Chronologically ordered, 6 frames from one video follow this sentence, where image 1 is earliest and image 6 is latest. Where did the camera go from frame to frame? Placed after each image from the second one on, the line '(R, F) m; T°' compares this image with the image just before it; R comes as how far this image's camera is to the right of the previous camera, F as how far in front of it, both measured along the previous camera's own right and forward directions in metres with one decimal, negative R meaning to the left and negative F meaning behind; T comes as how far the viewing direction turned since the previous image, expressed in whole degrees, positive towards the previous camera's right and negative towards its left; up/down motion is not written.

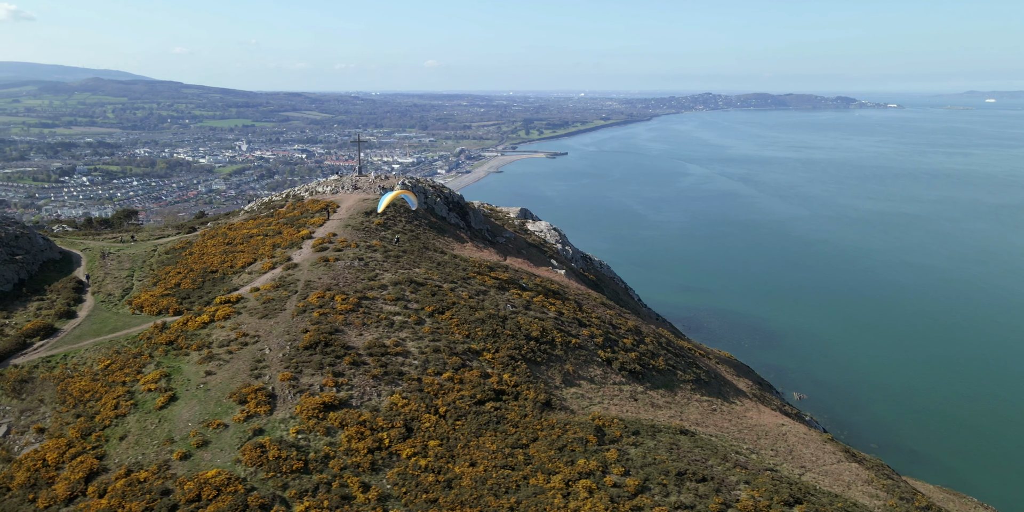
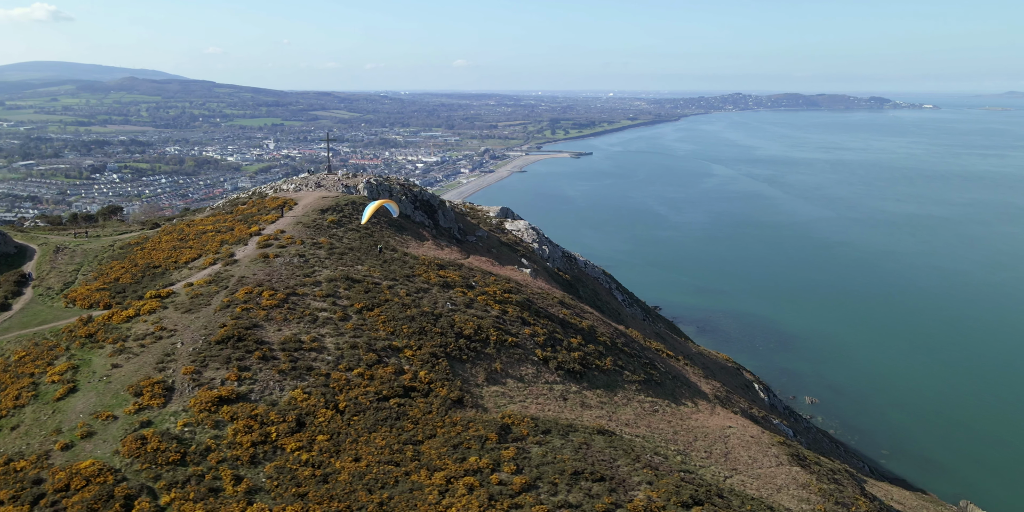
(+2.6, 0.0) m; -2°
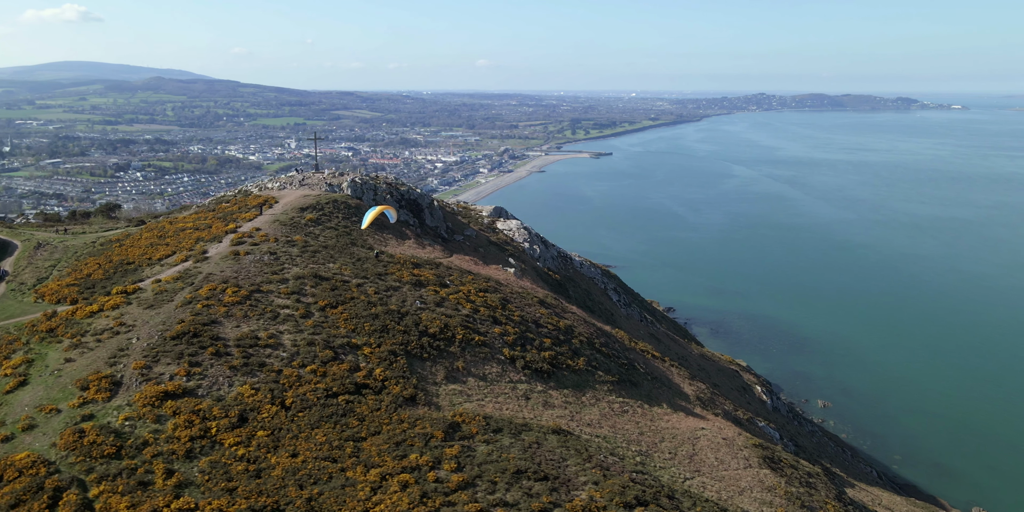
(+1.5, 0.0) m; -1°
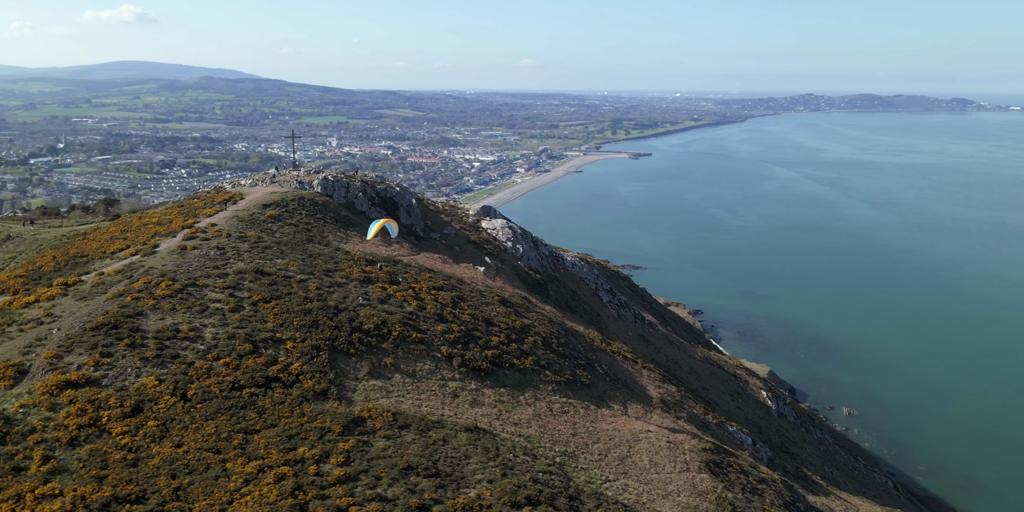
(+3.0, 0.0) m; -3°
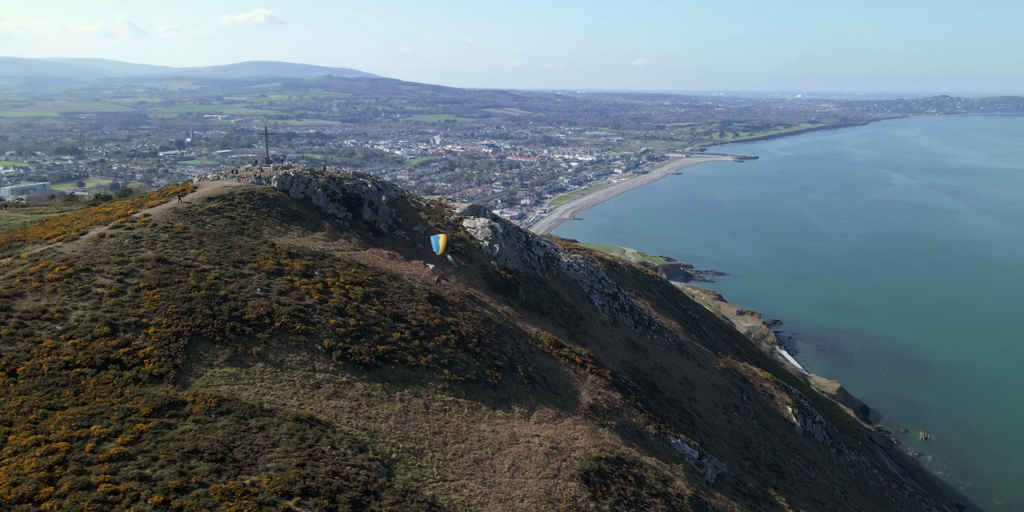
(+6.6, +0.3) m; -7°
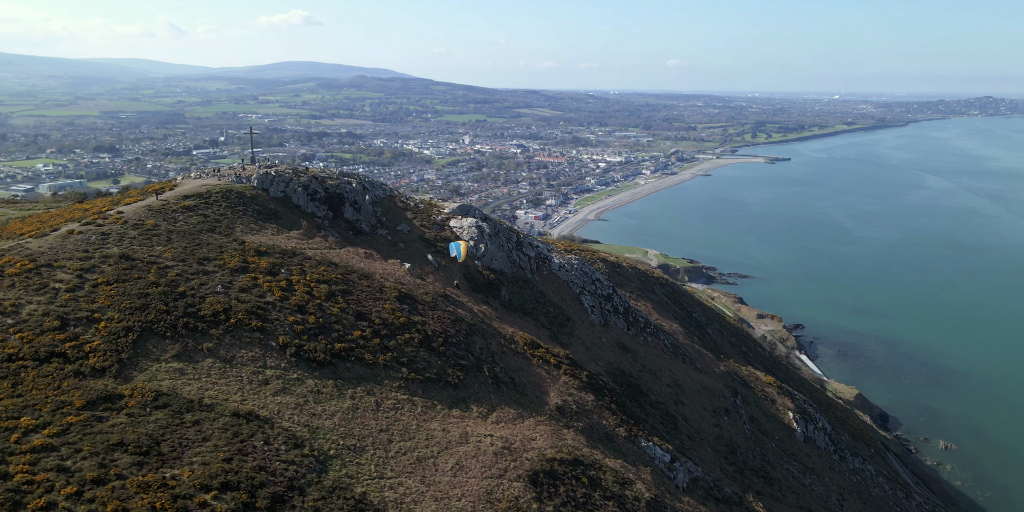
(+2.3, 0.0) m; -2°
